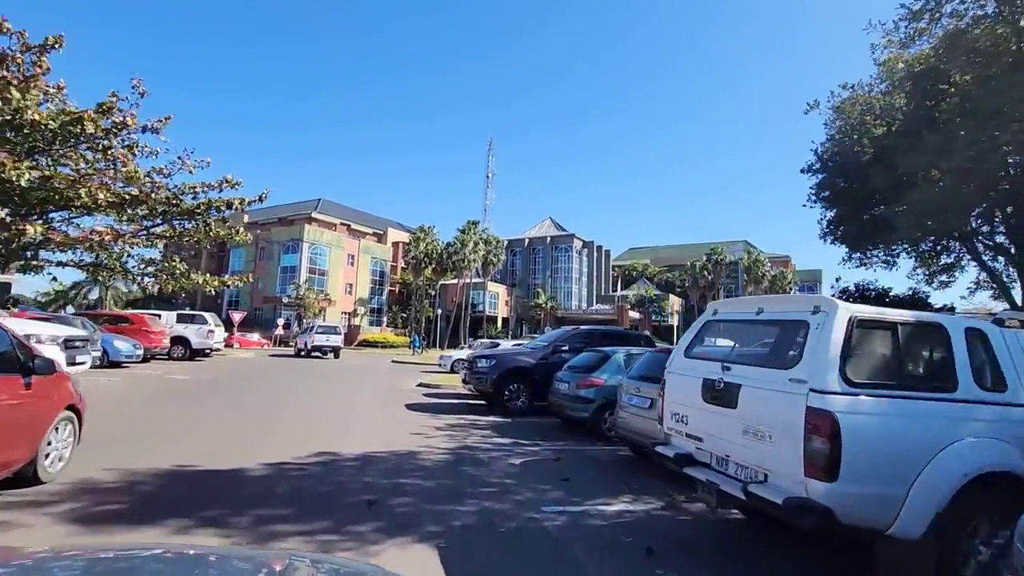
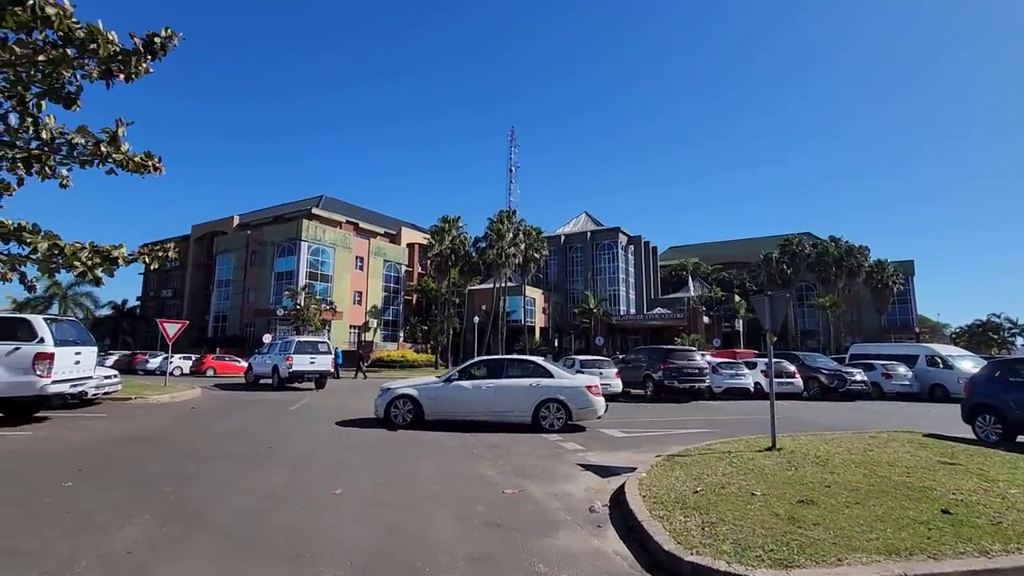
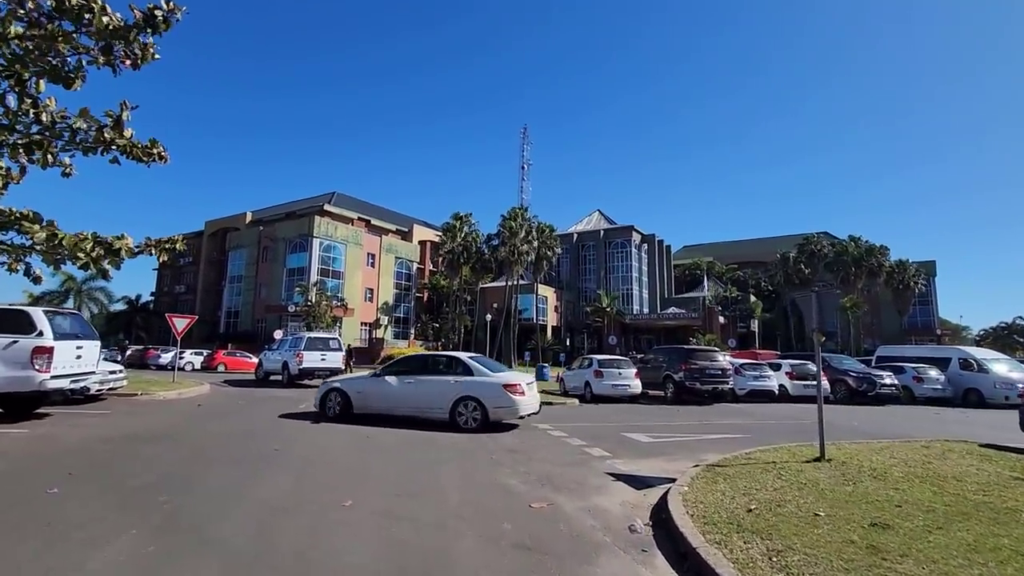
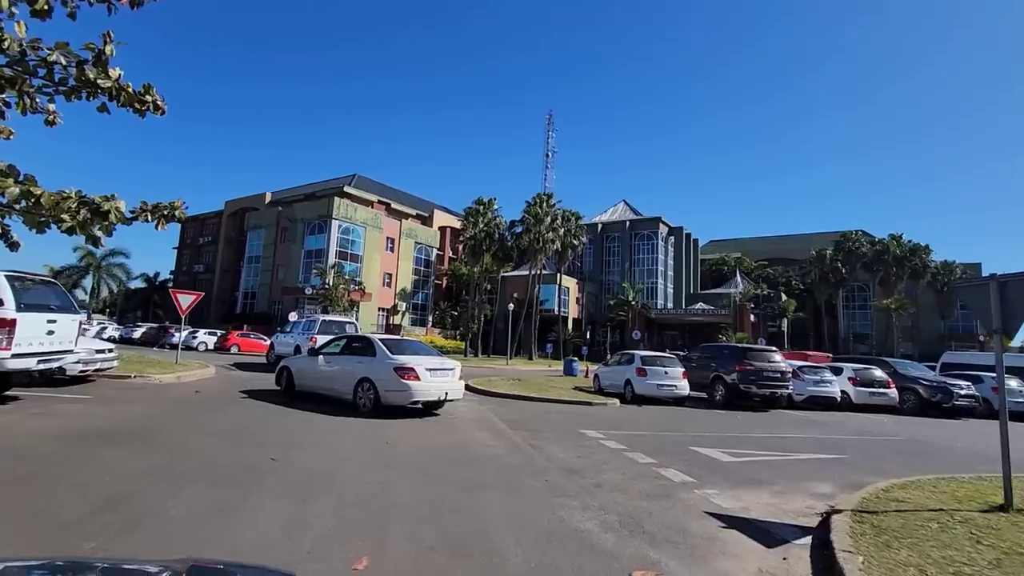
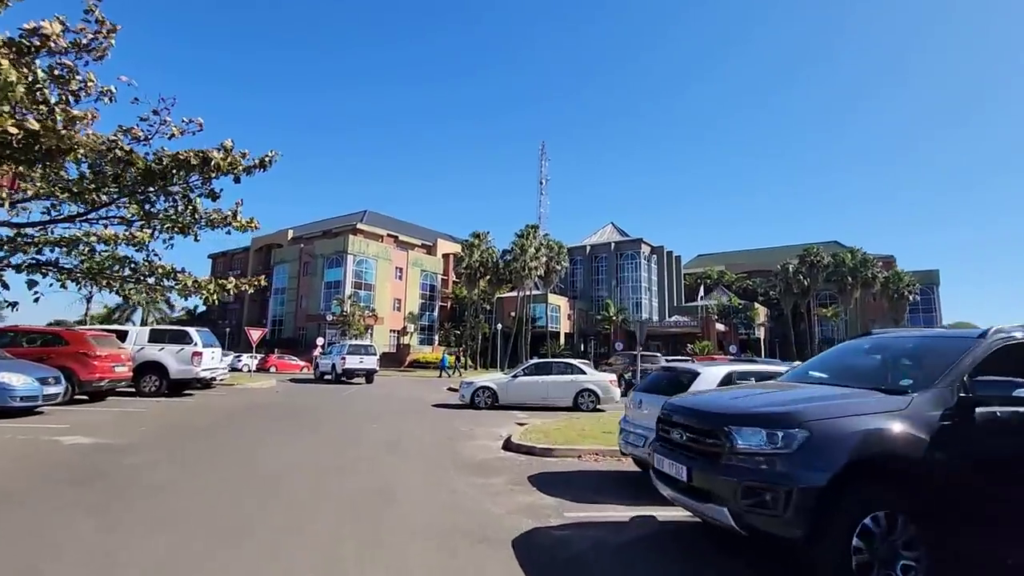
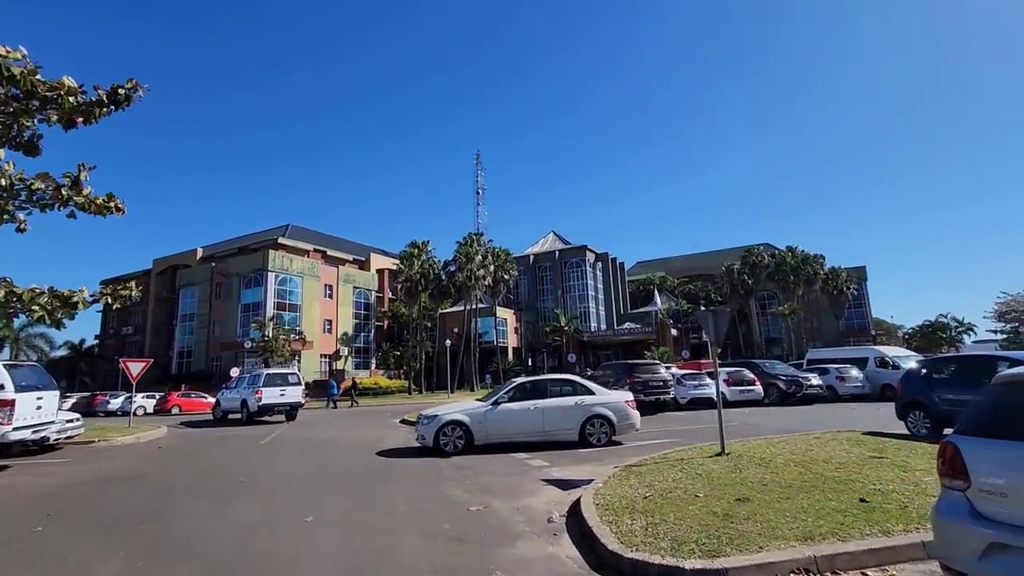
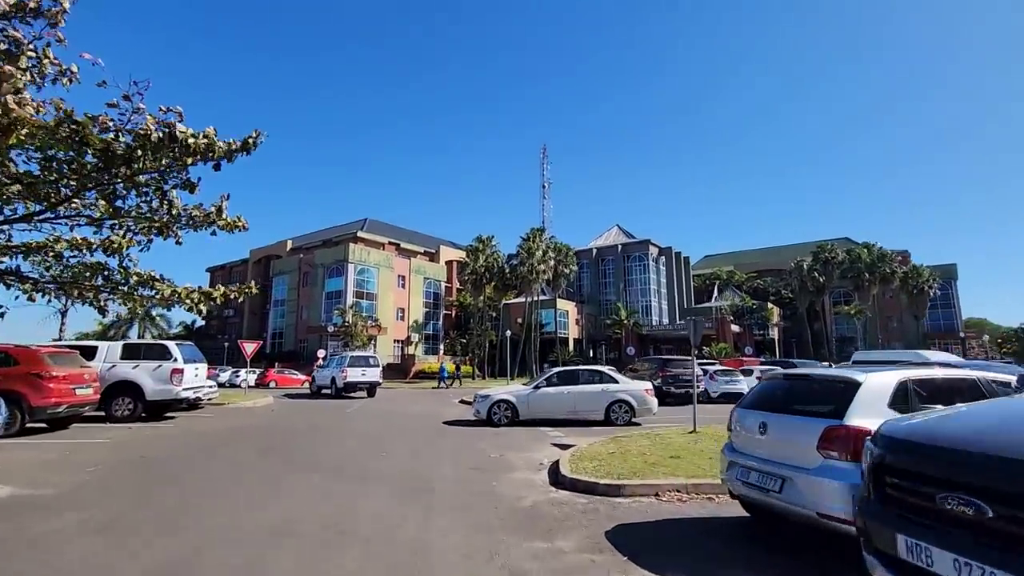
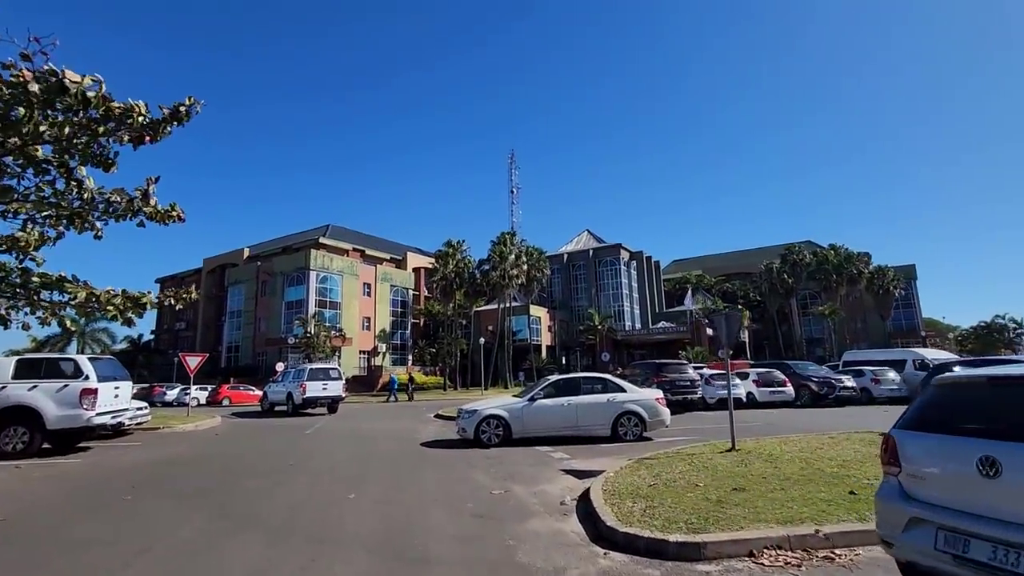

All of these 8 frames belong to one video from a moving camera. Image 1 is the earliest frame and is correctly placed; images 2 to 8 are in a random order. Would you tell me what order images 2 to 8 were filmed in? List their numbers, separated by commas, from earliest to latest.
5, 7, 8, 6, 2, 3, 4
